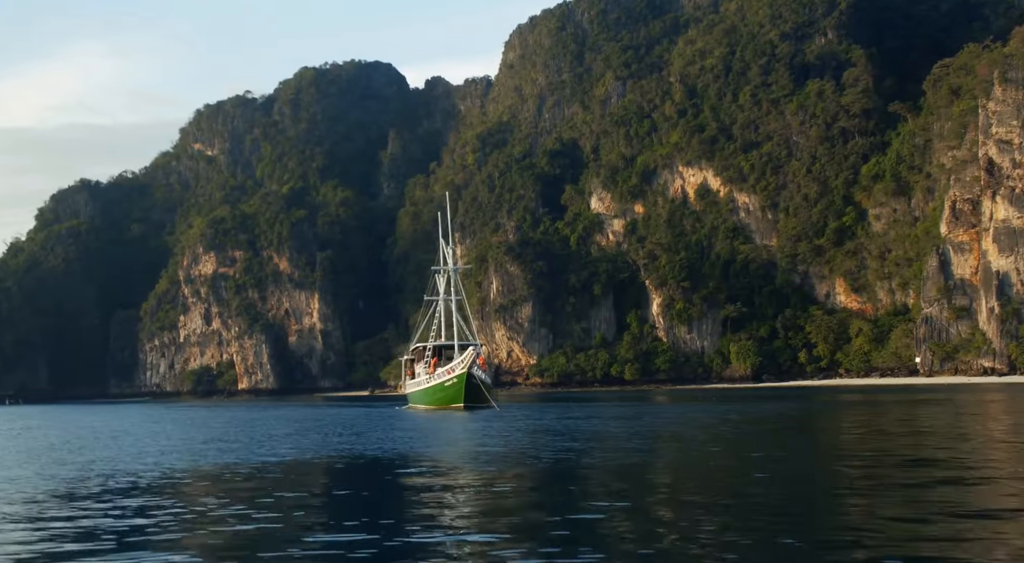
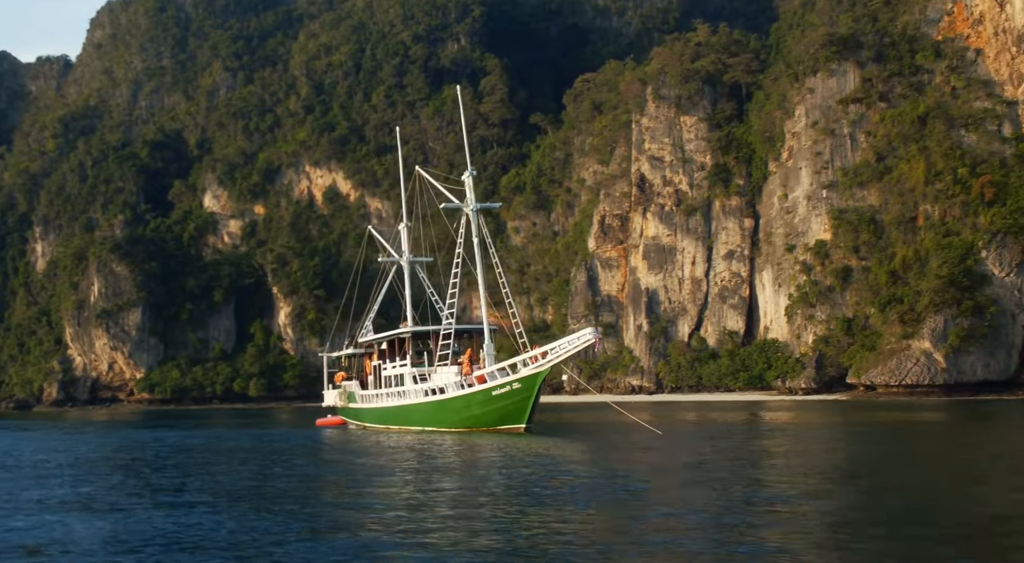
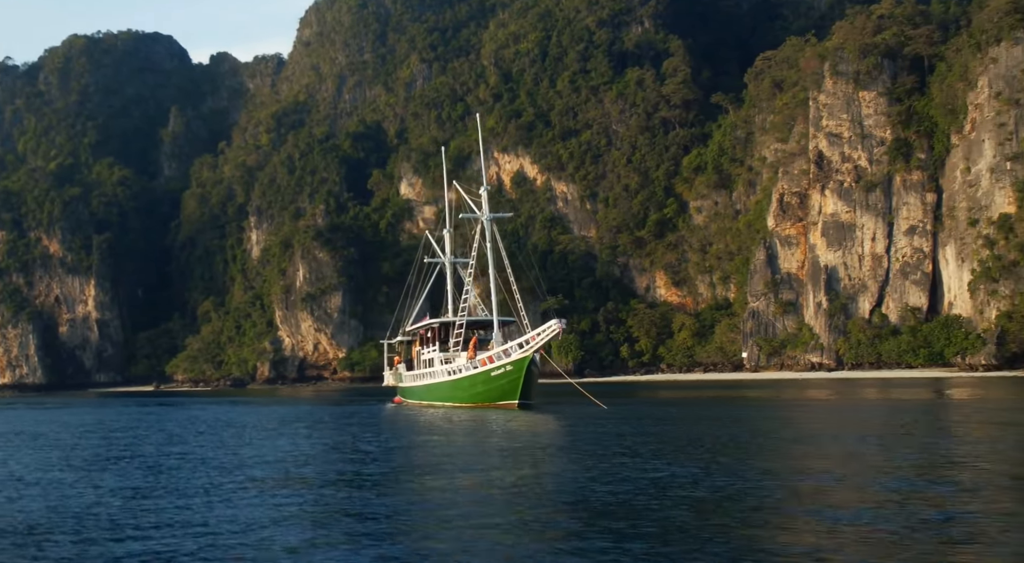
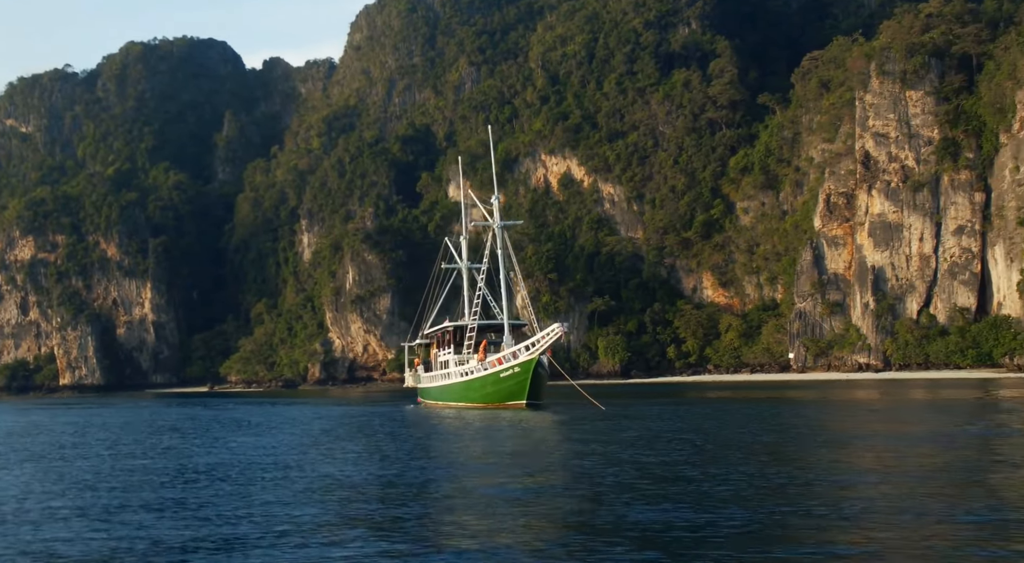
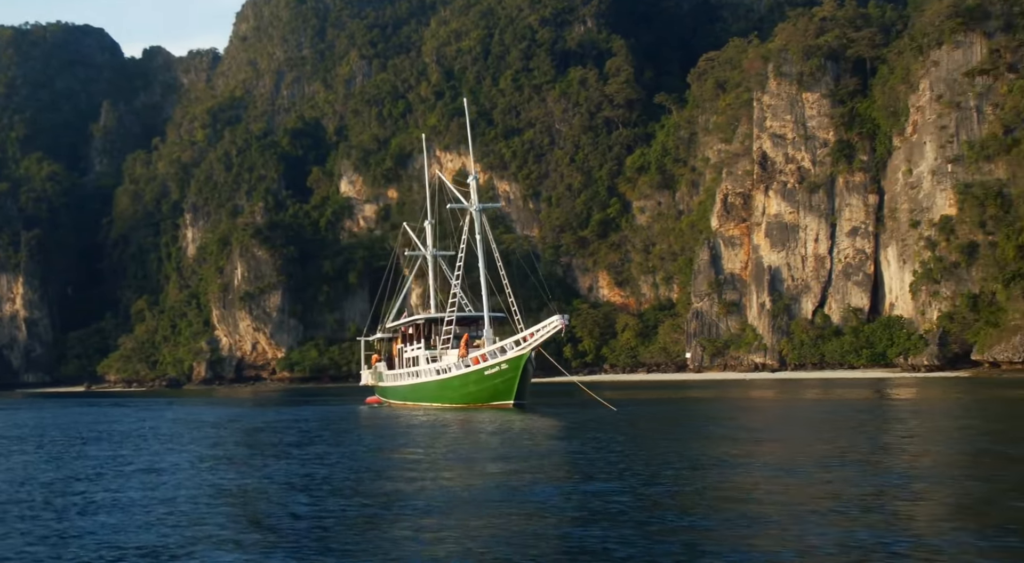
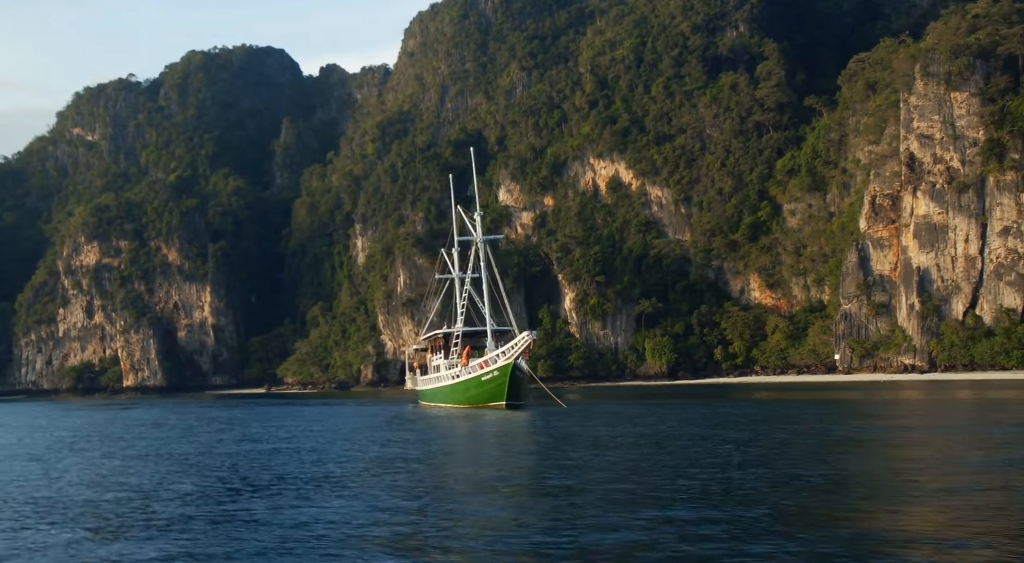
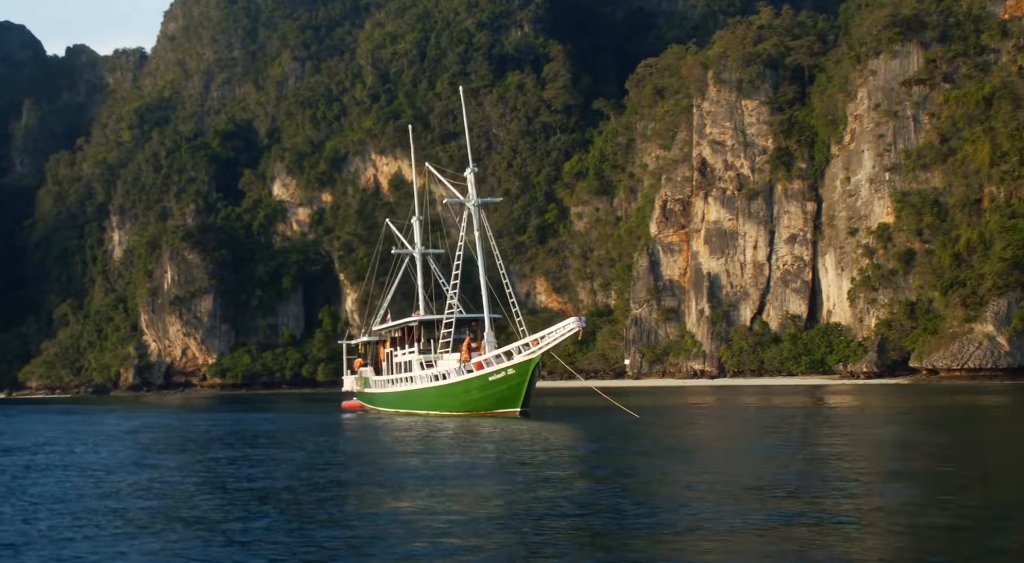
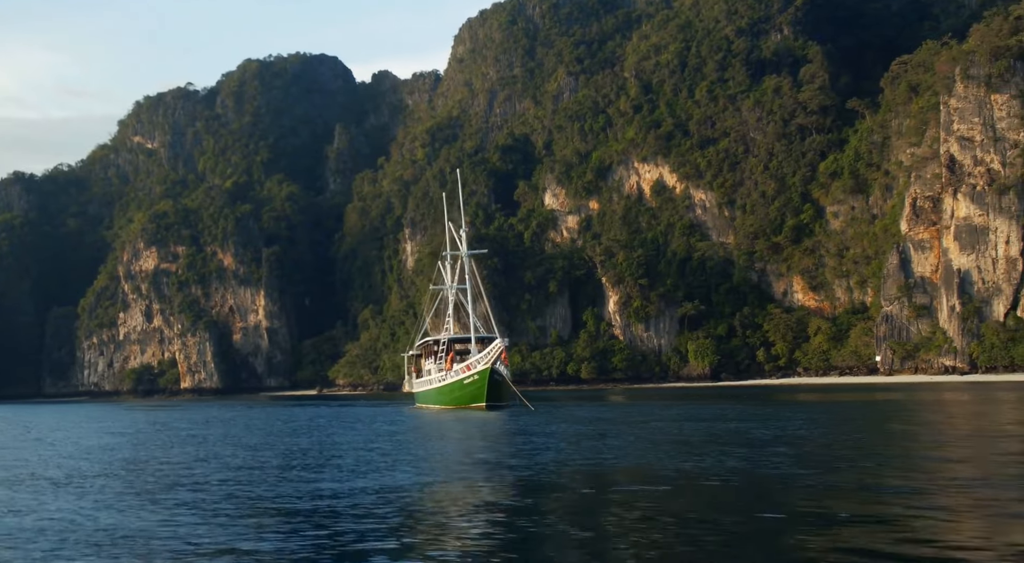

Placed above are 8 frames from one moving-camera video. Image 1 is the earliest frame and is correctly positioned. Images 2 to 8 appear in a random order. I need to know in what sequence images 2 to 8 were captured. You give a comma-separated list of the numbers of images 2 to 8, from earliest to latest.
8, 6, 4, 3, 5, 7, 2
